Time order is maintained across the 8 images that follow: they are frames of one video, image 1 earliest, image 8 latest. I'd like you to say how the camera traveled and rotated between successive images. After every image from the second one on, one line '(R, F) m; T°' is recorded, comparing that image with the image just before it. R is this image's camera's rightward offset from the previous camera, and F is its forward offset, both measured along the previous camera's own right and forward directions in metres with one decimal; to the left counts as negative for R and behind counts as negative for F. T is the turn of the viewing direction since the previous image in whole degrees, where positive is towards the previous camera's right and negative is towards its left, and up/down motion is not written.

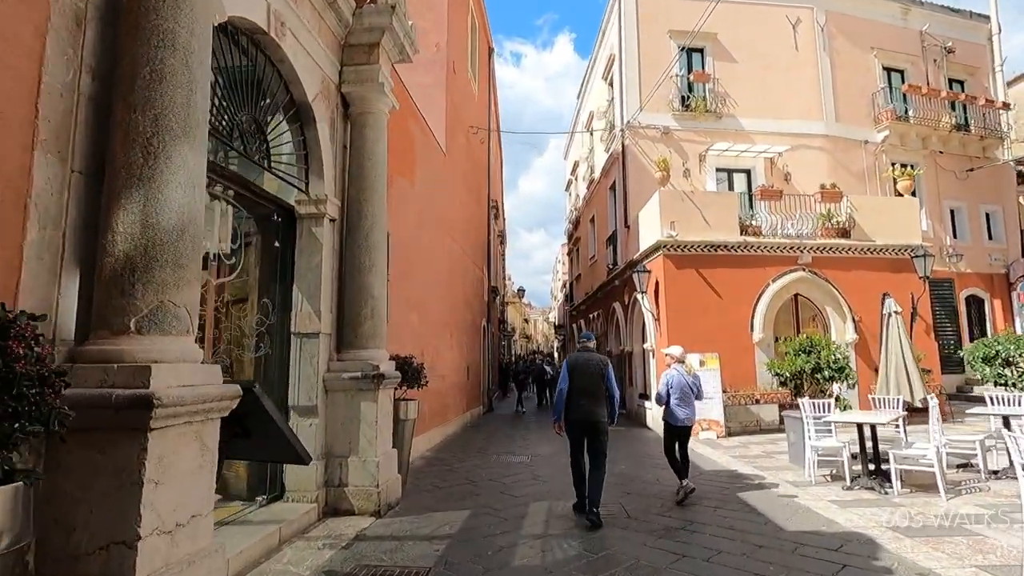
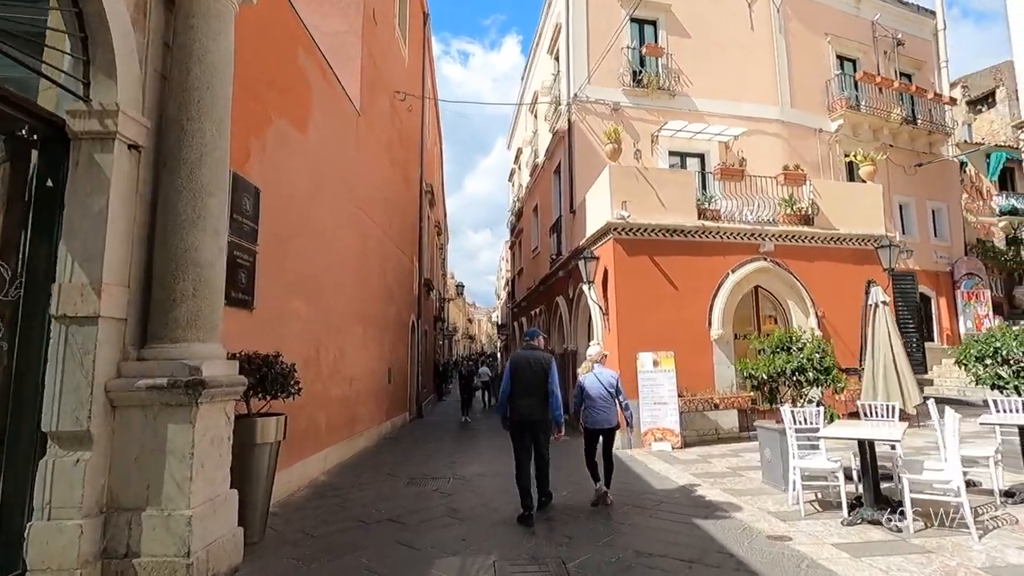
(+0.3, +1.7) m; +6°
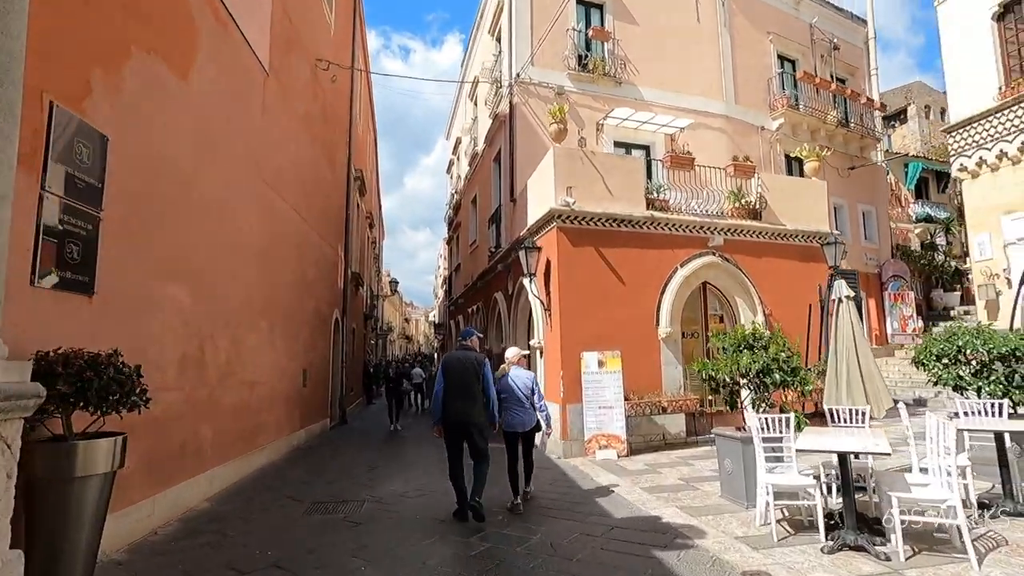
(+0.1, +1.0) m; +6°
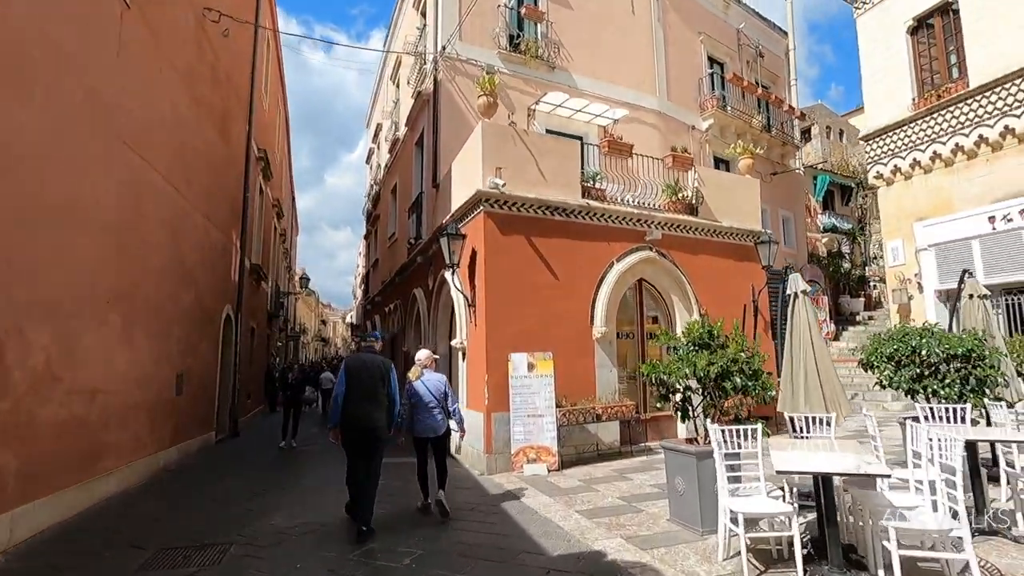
(+0.1, +1.1) m; +8°
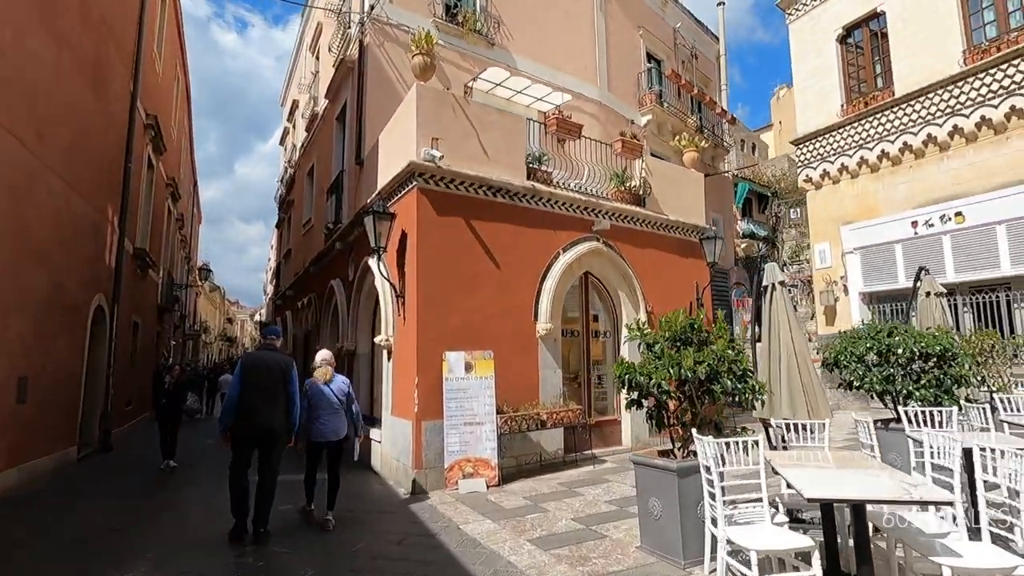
(-0.2, +1.0) m; +8°
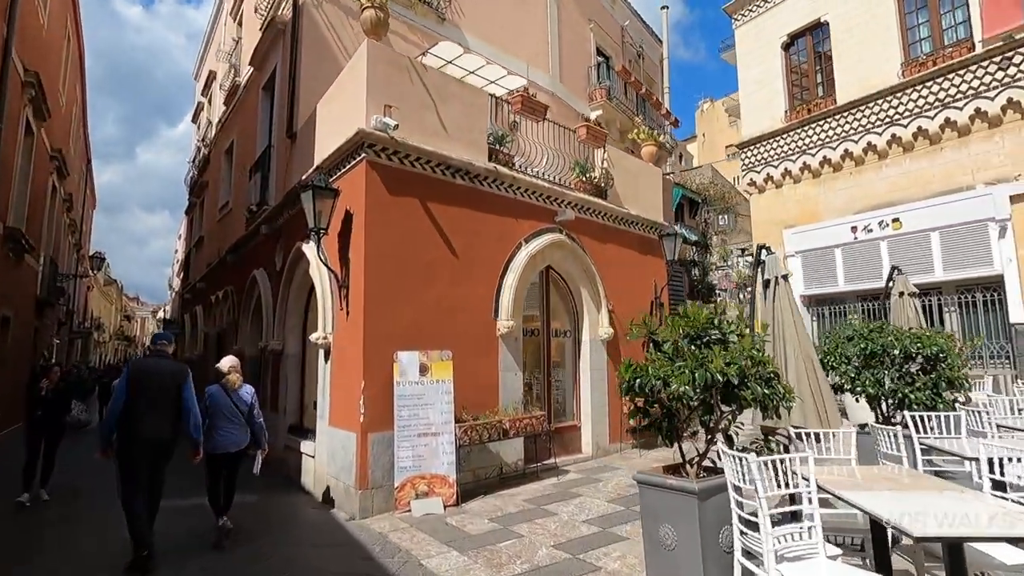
(-0.4, +0.8) m; +8°
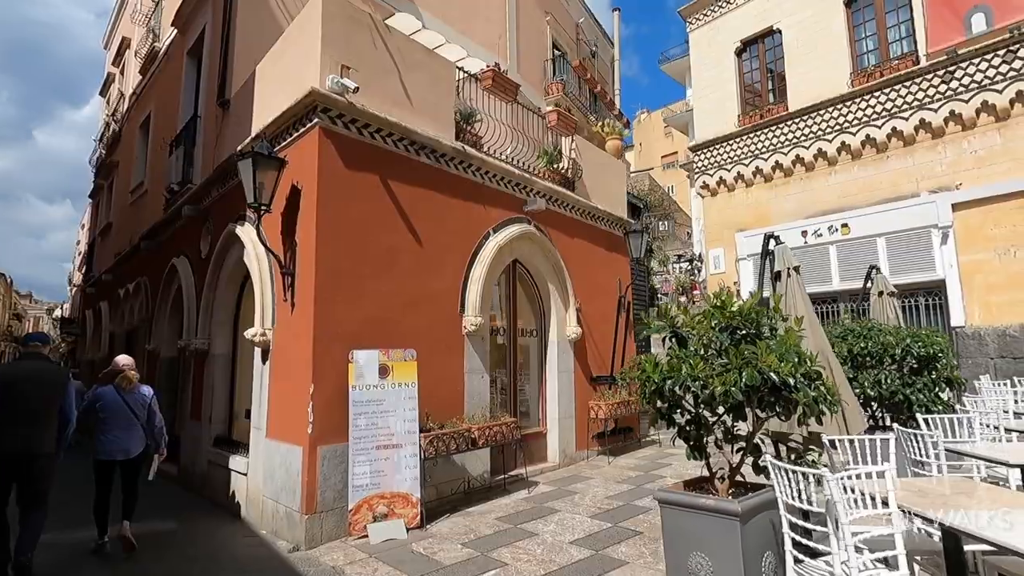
(-0.4, +0.7) m; +7°
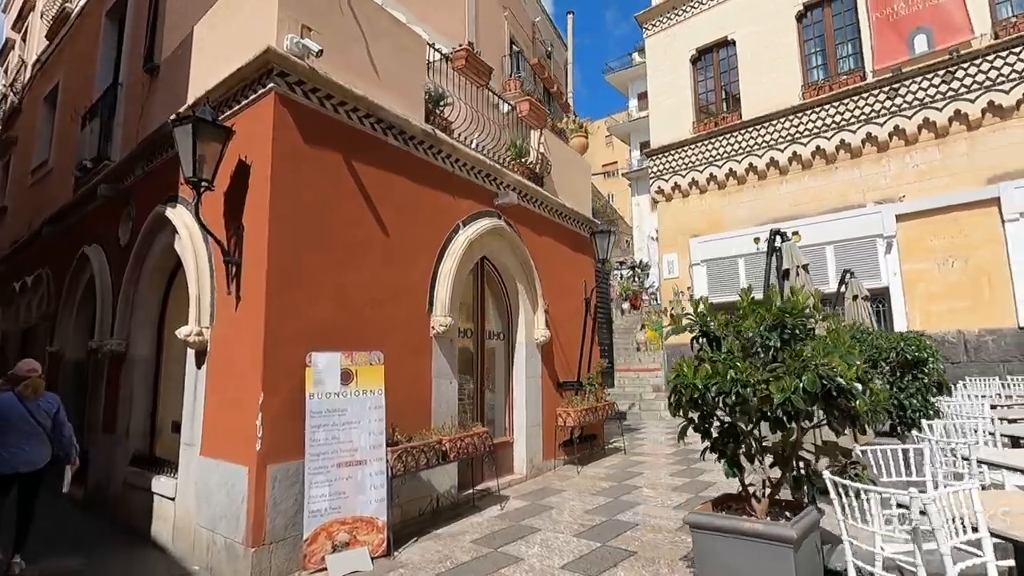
(-0.4, +0.5) m; +7°
